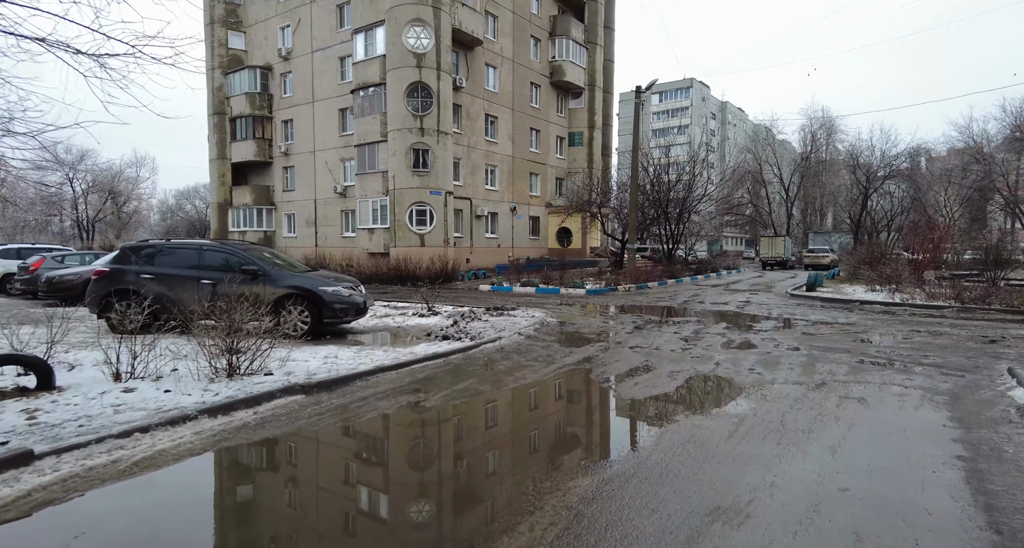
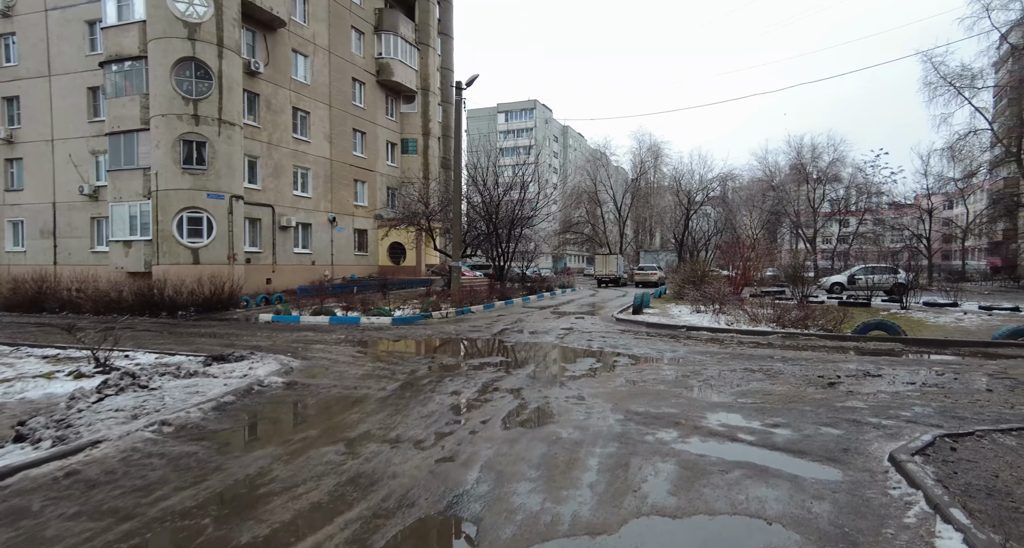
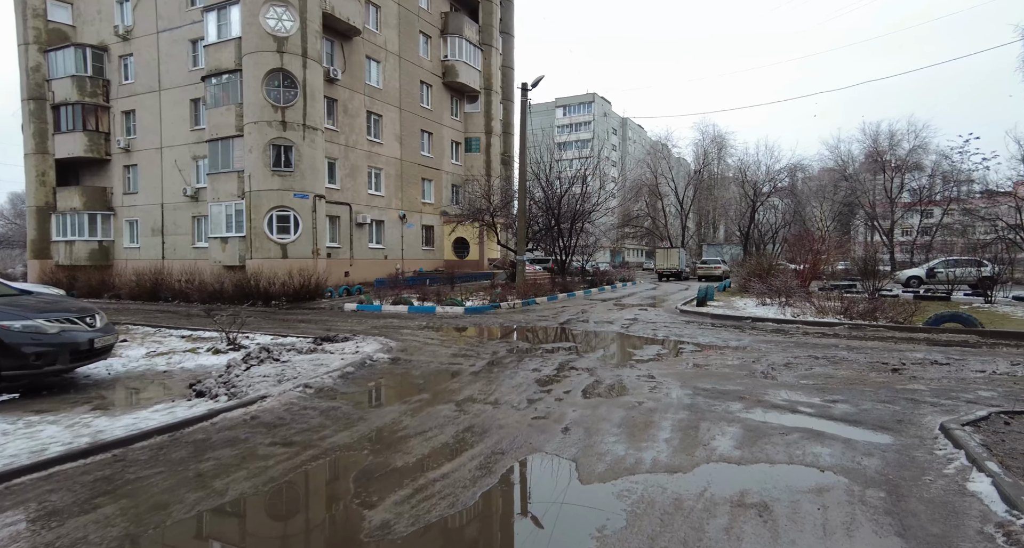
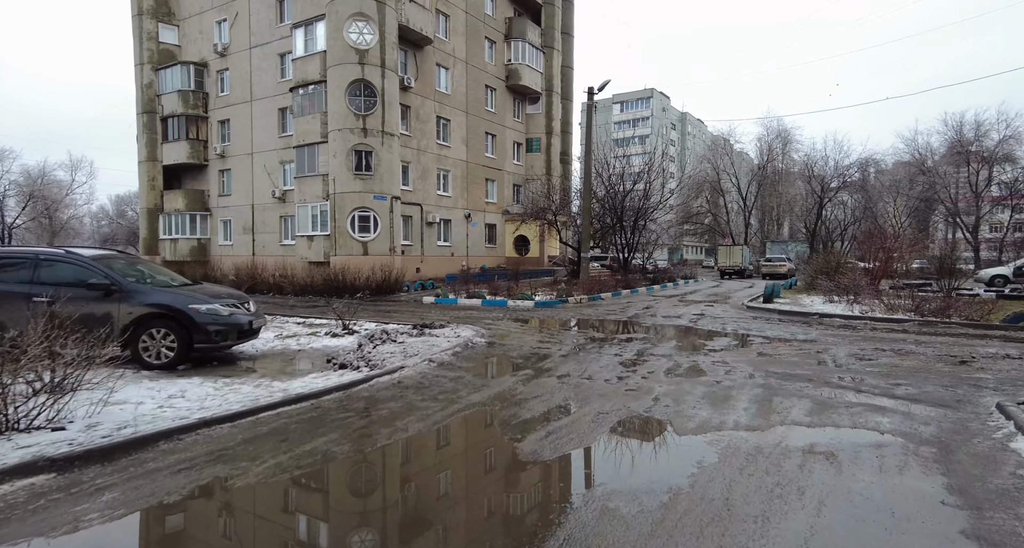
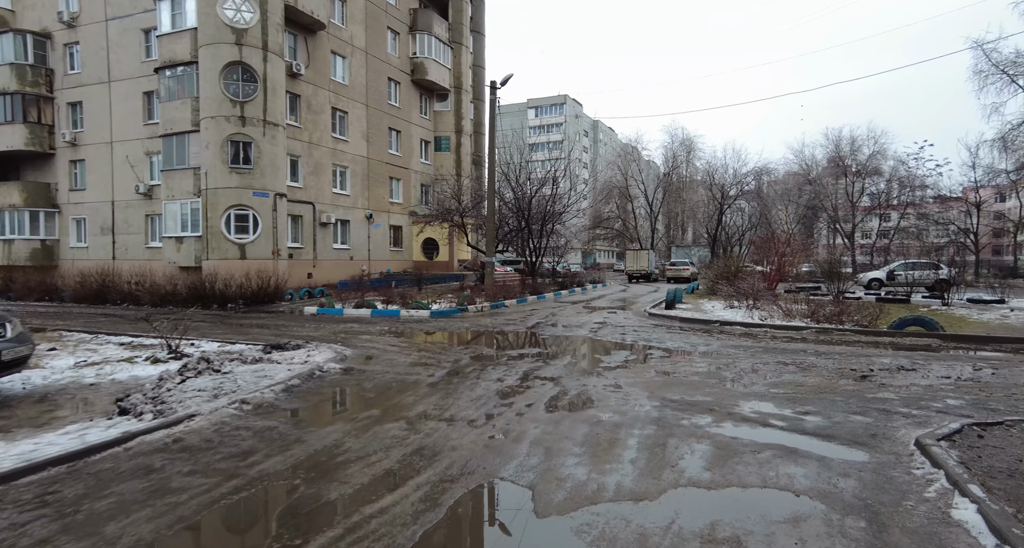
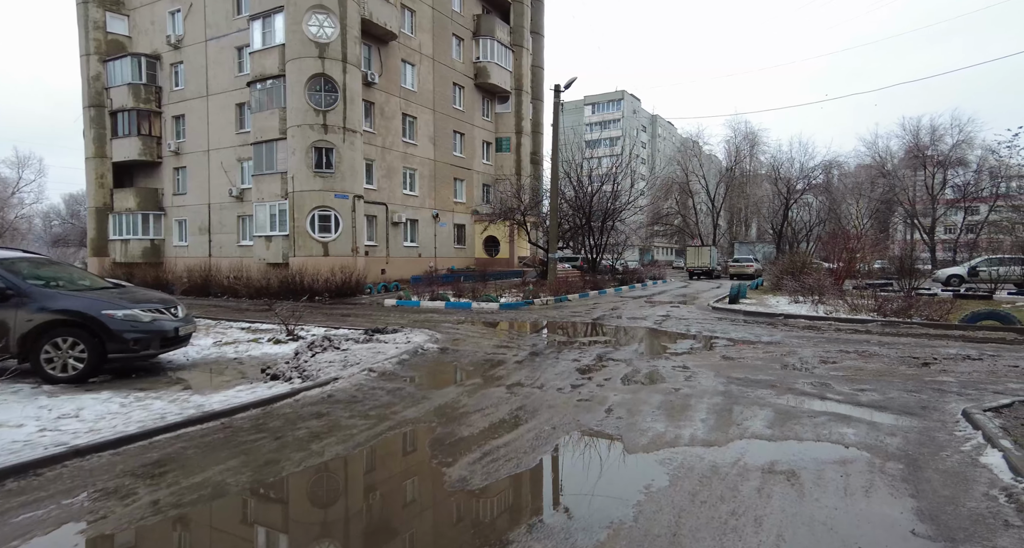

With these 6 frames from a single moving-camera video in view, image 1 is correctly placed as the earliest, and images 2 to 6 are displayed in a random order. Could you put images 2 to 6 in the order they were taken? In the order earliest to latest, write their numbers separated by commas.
4, 6, 3, 5, 2
